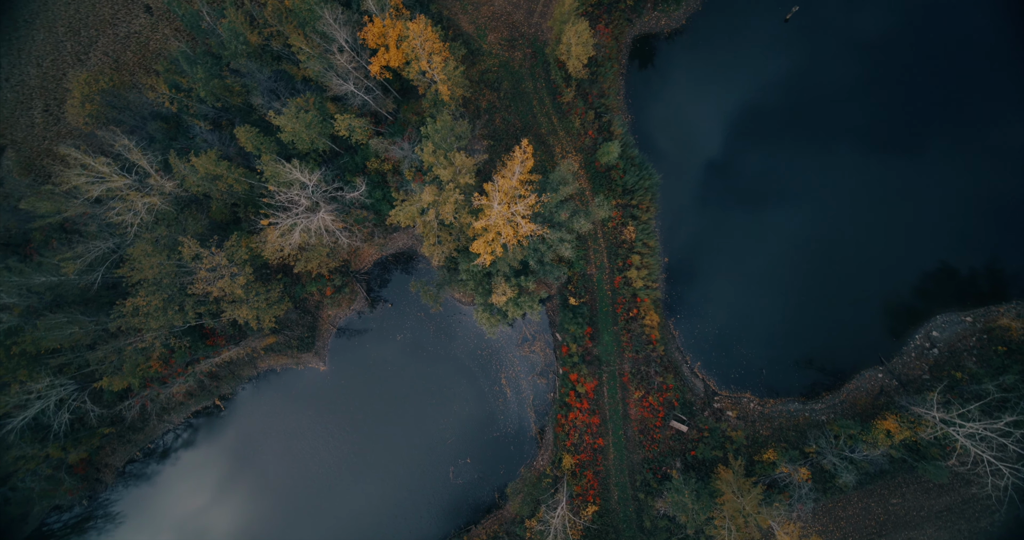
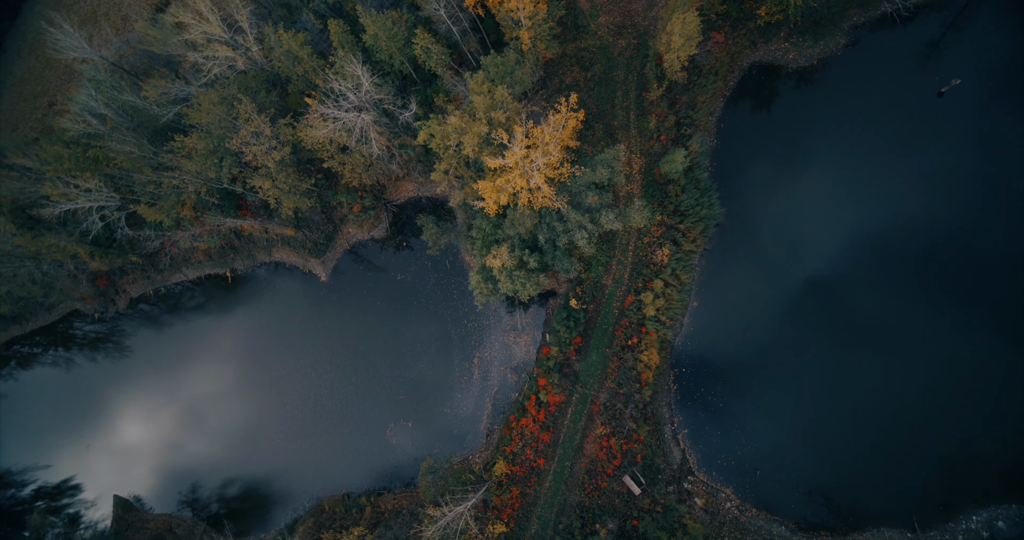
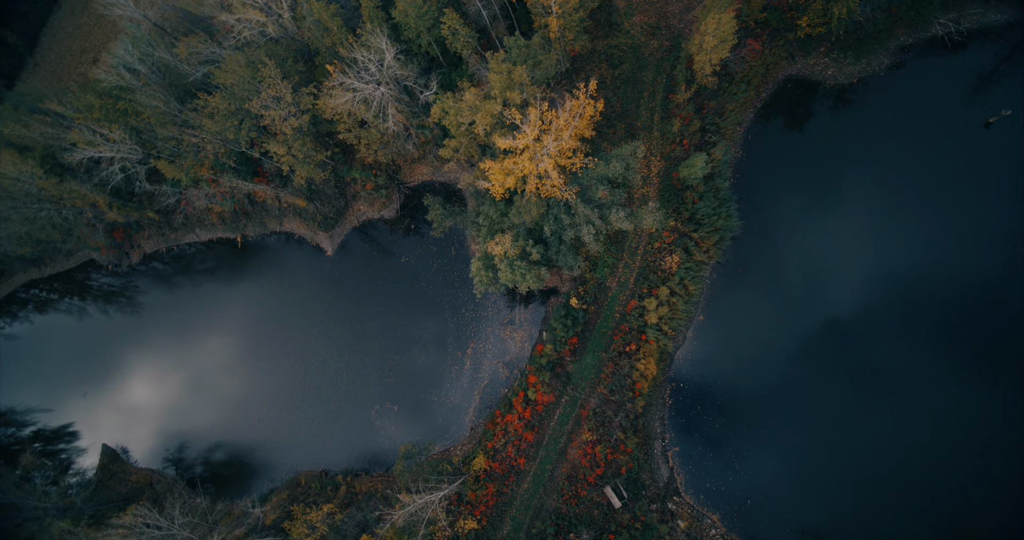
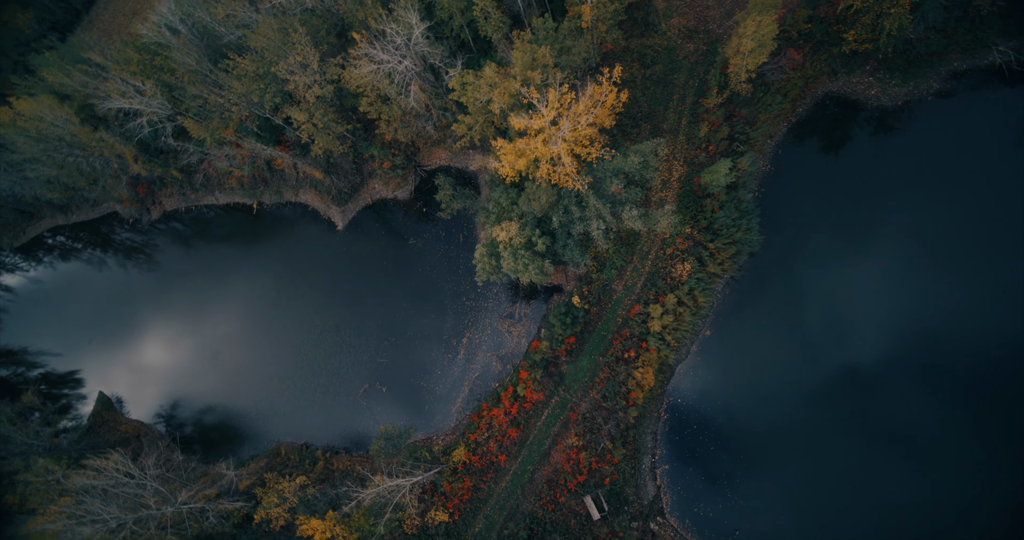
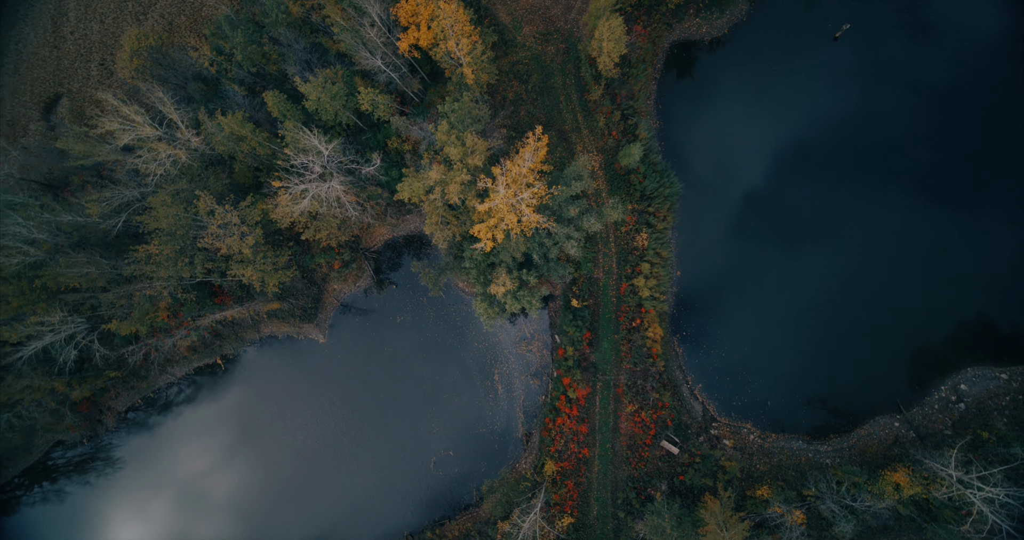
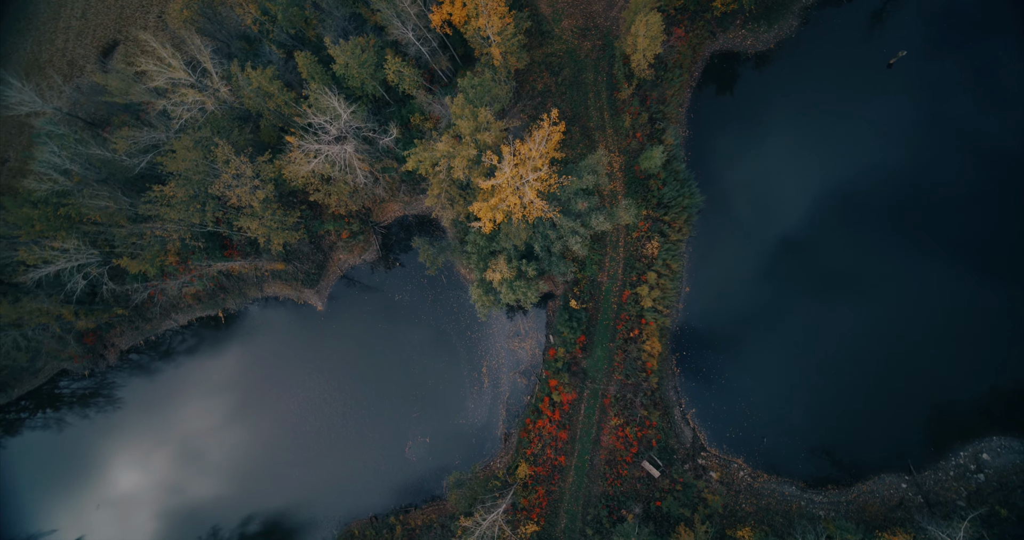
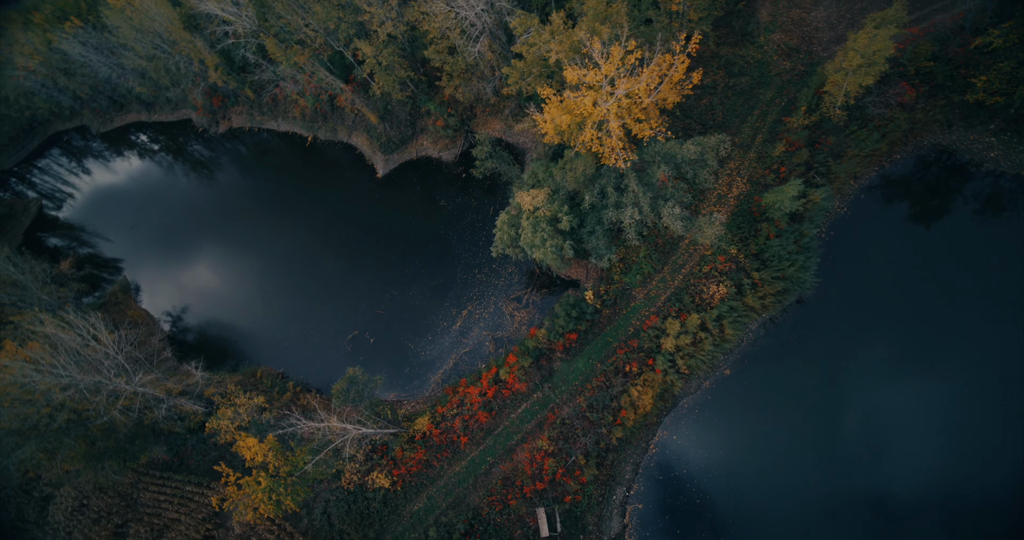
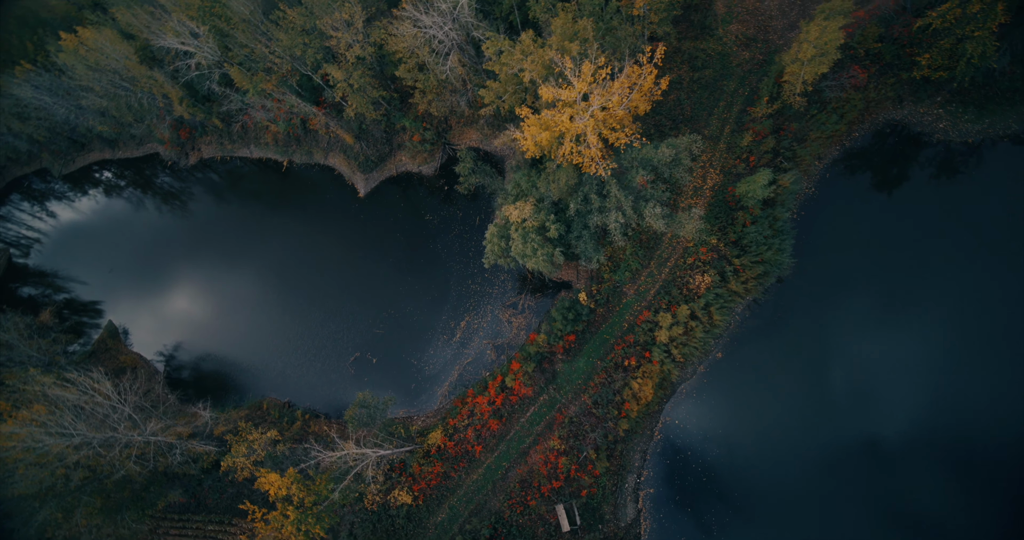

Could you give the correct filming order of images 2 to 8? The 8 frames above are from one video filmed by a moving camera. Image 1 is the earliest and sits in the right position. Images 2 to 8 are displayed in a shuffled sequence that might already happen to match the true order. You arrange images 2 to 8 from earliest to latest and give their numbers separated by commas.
5, 6, 2, 3, 4, 8, 7
